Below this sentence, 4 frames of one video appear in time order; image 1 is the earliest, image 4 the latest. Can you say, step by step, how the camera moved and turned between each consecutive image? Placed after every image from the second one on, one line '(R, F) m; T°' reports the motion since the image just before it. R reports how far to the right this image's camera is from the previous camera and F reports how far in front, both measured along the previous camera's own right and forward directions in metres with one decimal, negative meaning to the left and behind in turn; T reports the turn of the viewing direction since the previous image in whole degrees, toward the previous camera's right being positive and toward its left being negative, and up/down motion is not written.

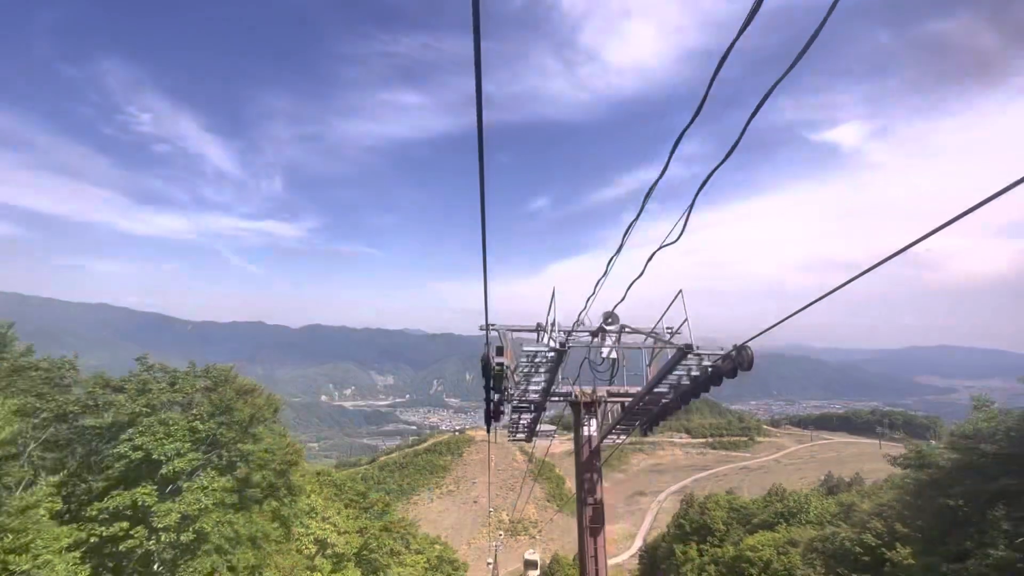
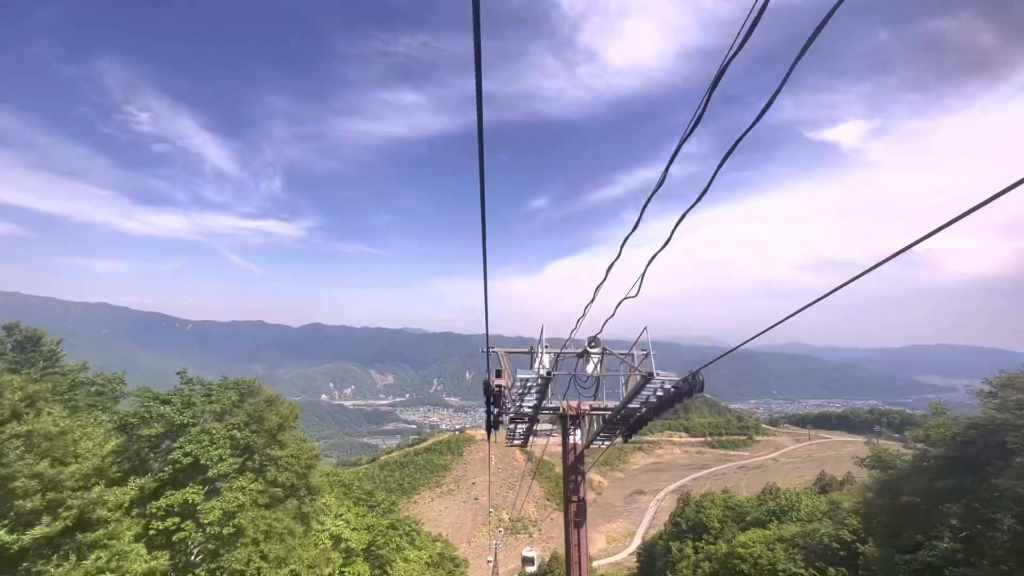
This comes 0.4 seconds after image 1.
(0.0, -0.8) m; 0°
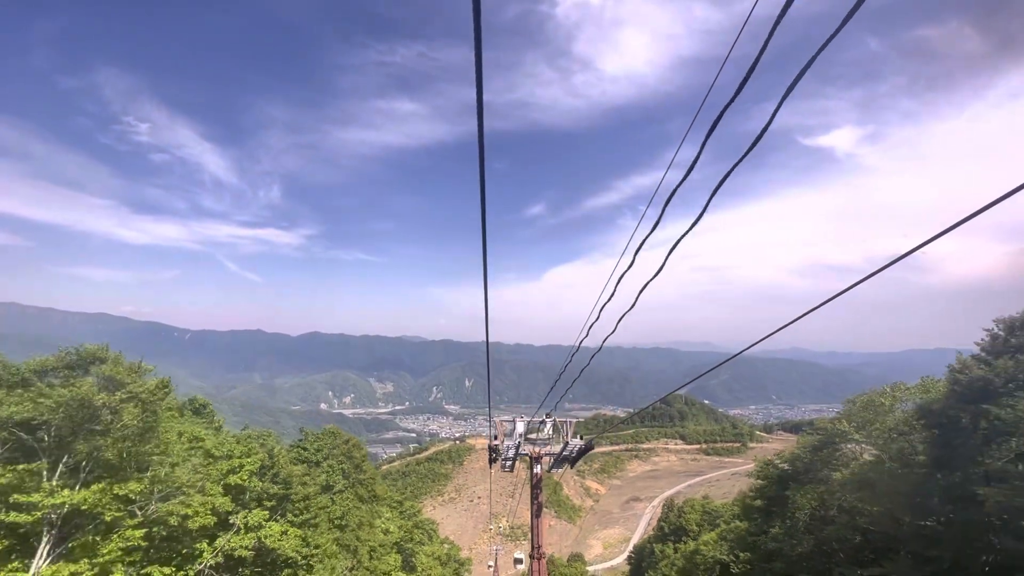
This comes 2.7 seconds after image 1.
(+0.2, -4.5) m; 0°
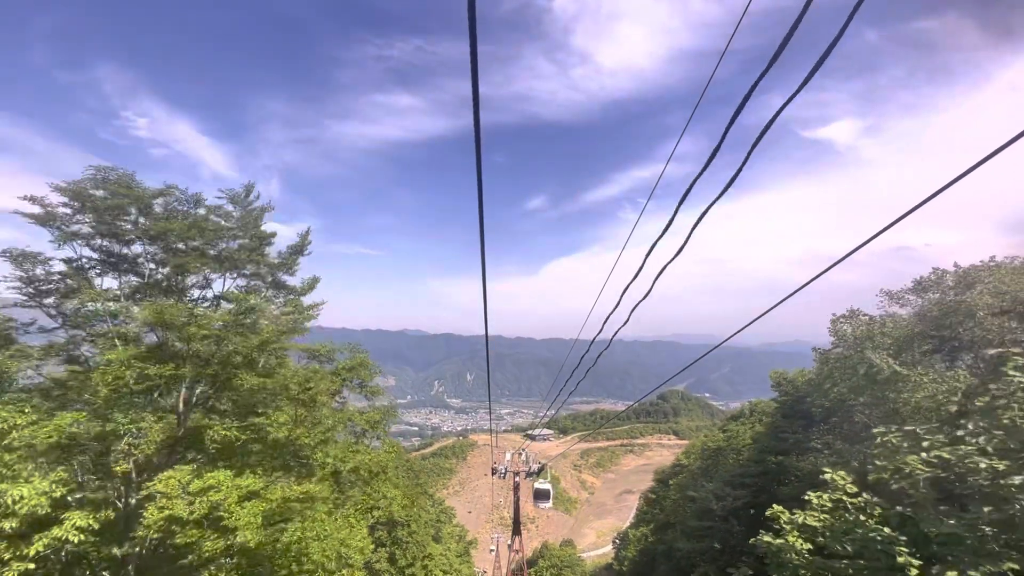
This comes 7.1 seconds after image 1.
(+0.4, -8.8) m; 0°
